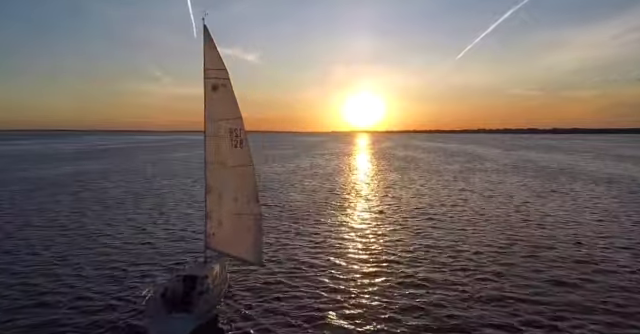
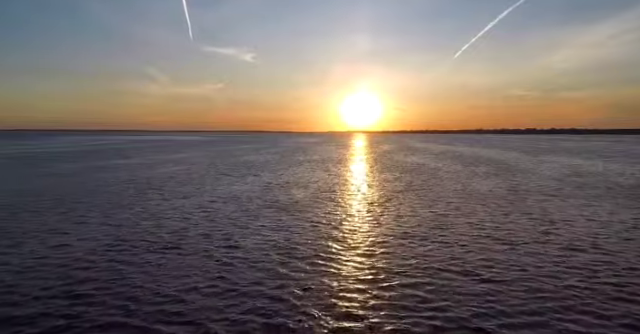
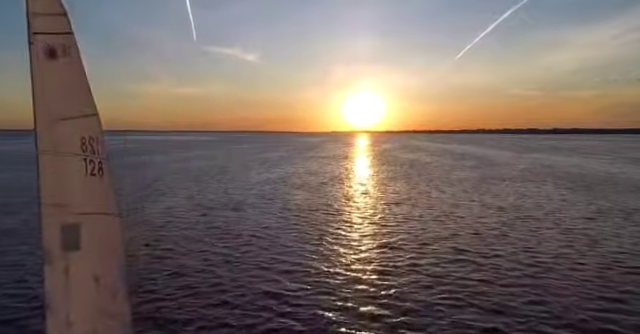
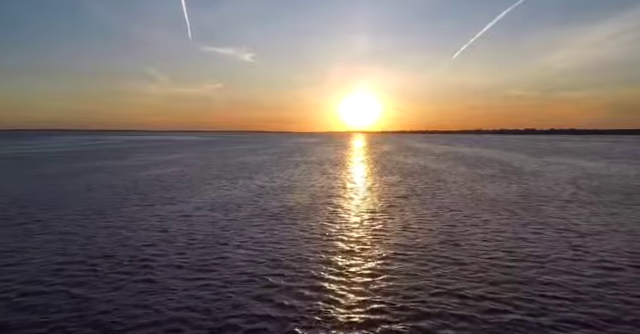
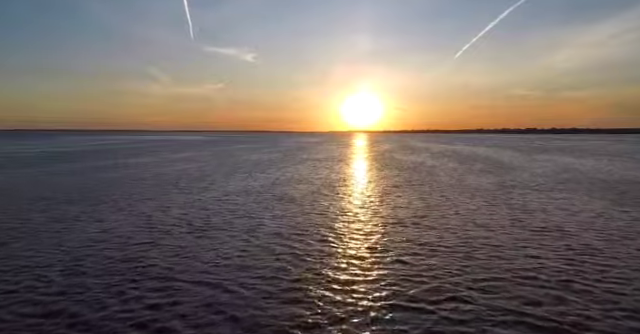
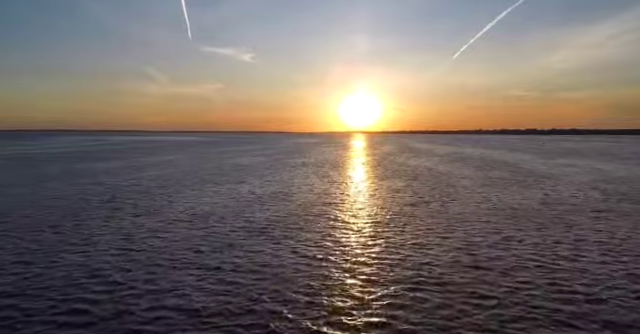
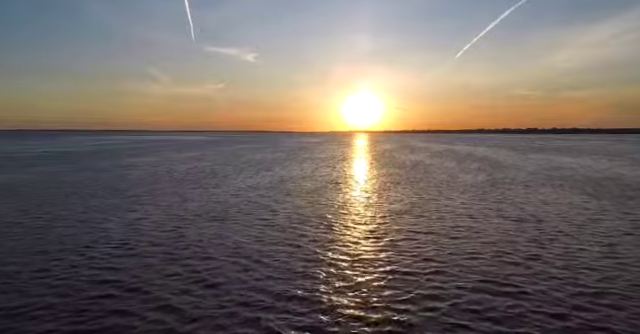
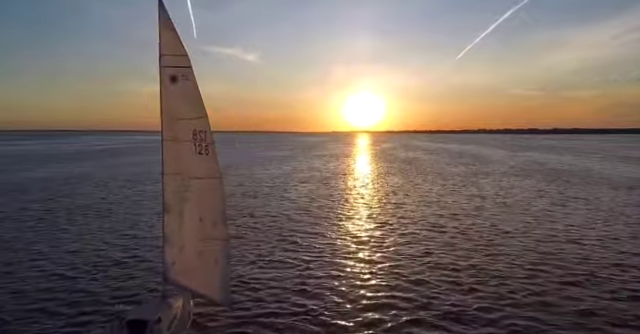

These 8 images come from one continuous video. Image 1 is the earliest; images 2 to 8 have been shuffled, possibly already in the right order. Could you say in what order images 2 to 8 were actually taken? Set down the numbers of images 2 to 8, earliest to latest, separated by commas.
8, 3, 7, 5, 2, 4, 6
